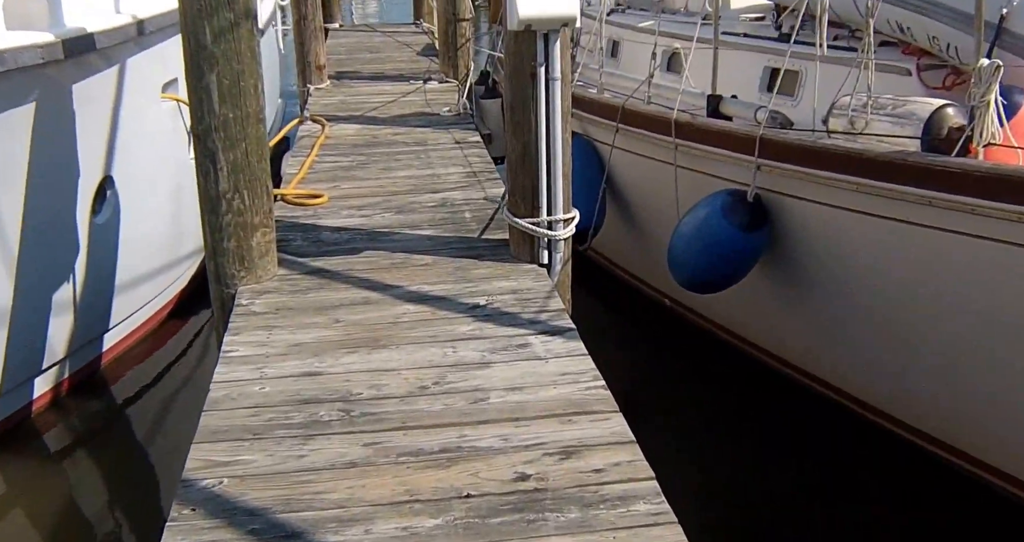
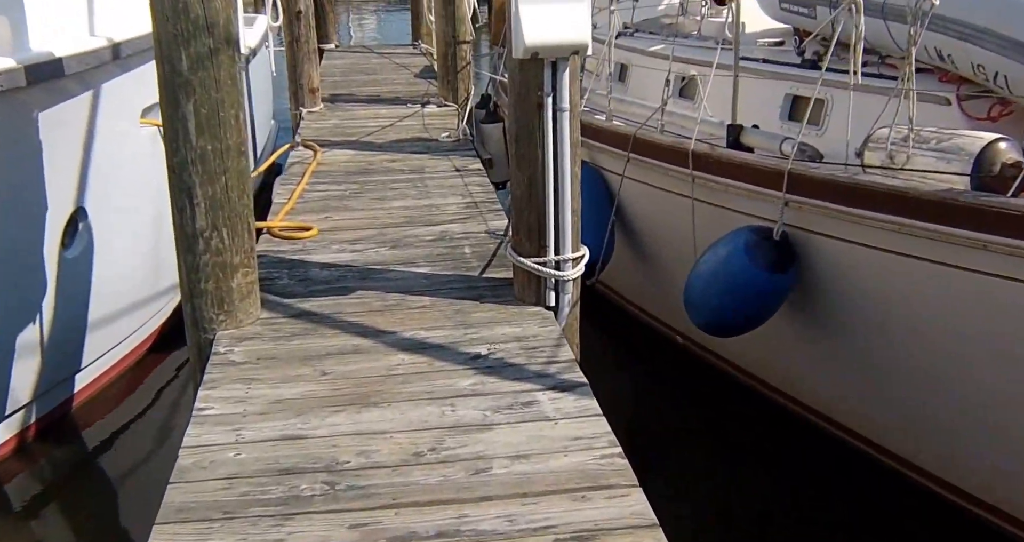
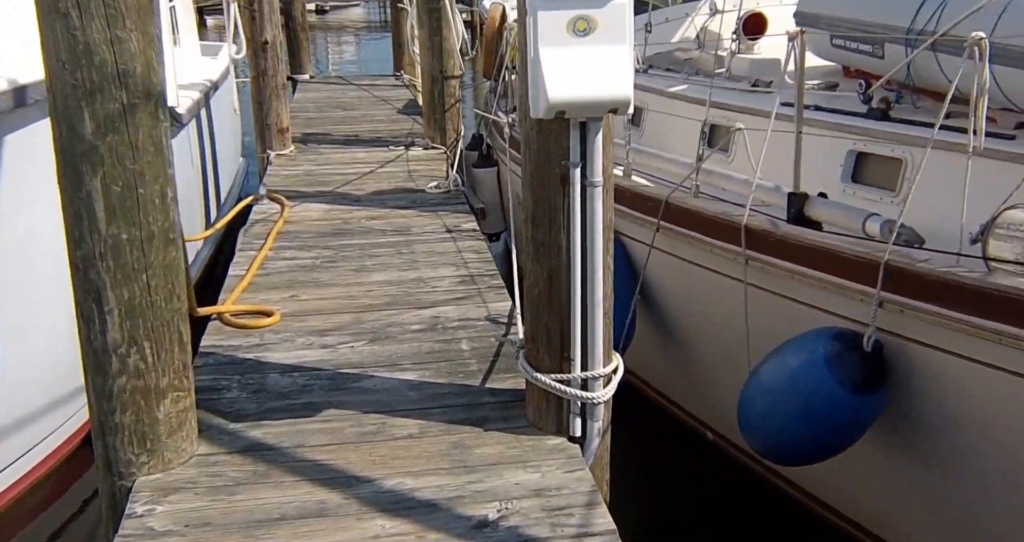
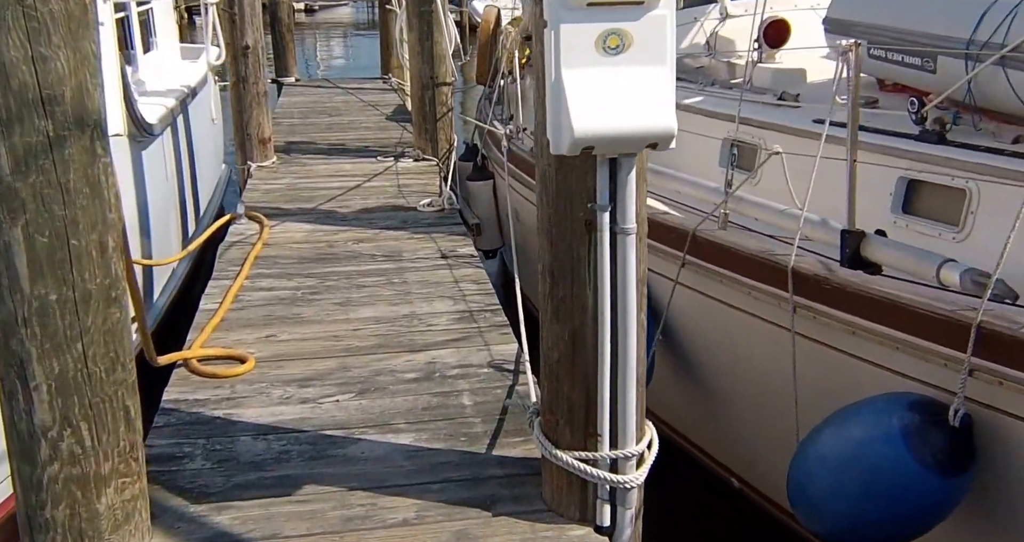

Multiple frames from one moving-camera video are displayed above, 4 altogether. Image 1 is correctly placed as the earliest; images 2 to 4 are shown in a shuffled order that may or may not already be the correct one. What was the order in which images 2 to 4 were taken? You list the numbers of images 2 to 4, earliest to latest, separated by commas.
2, 3, 4
